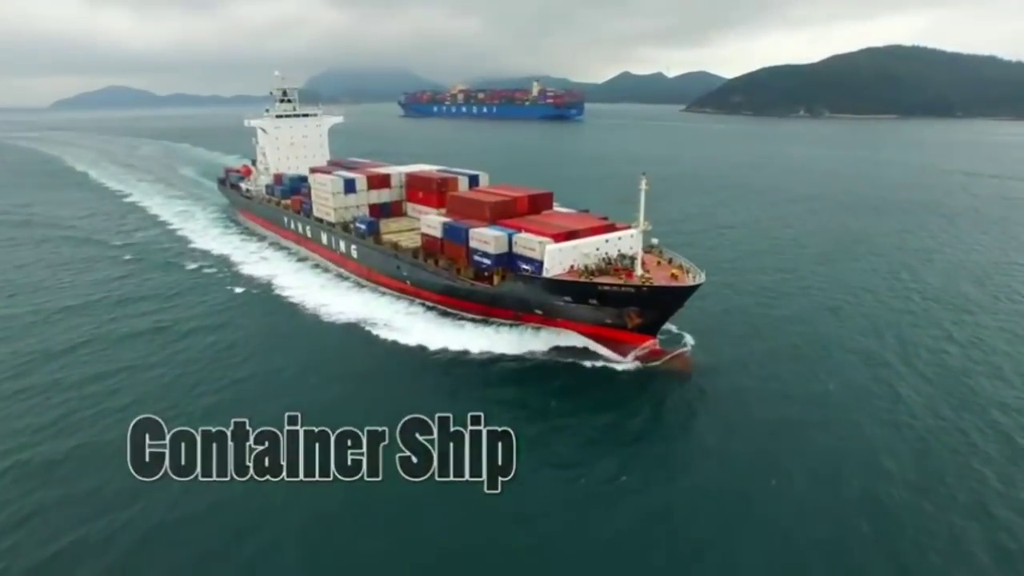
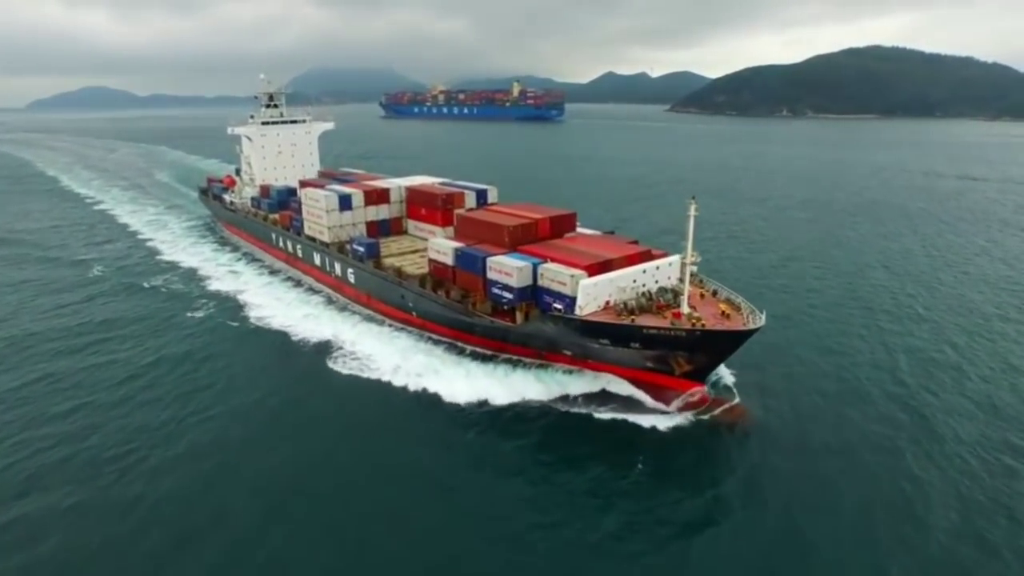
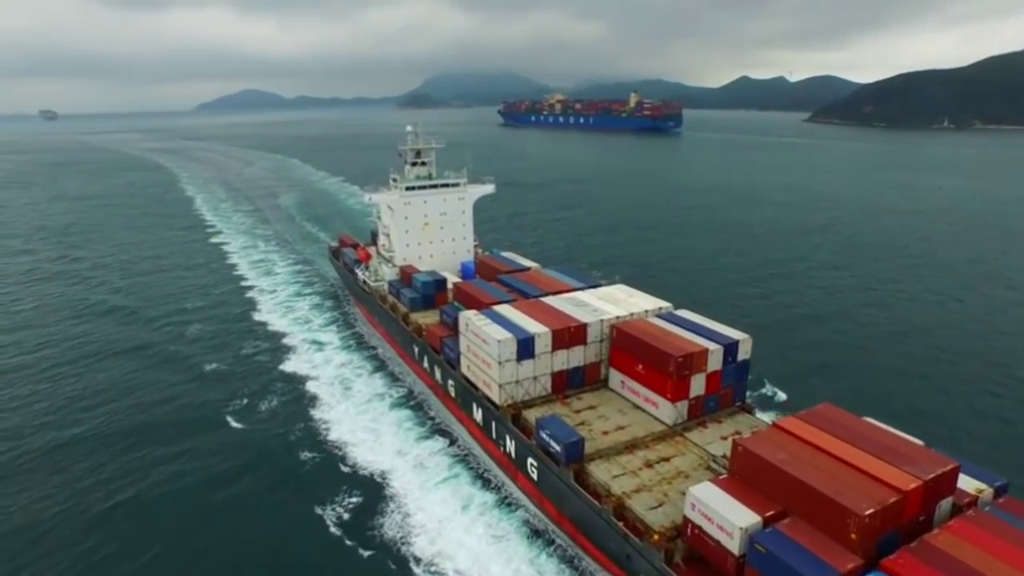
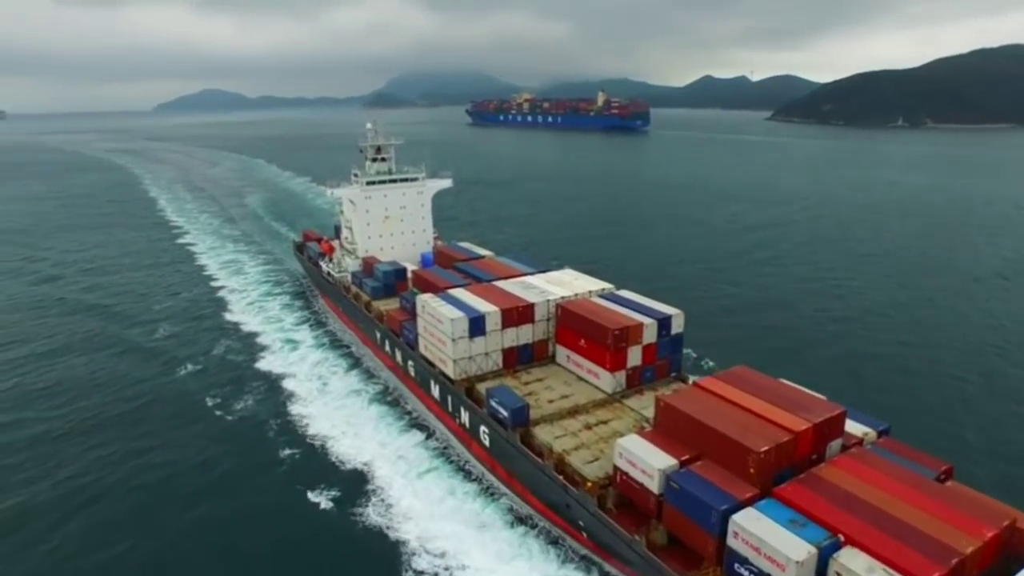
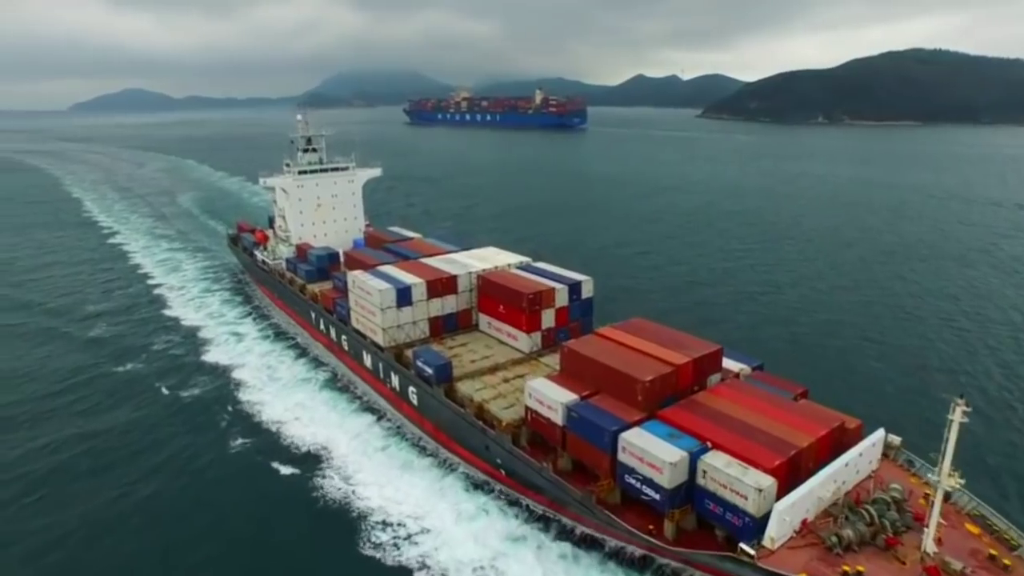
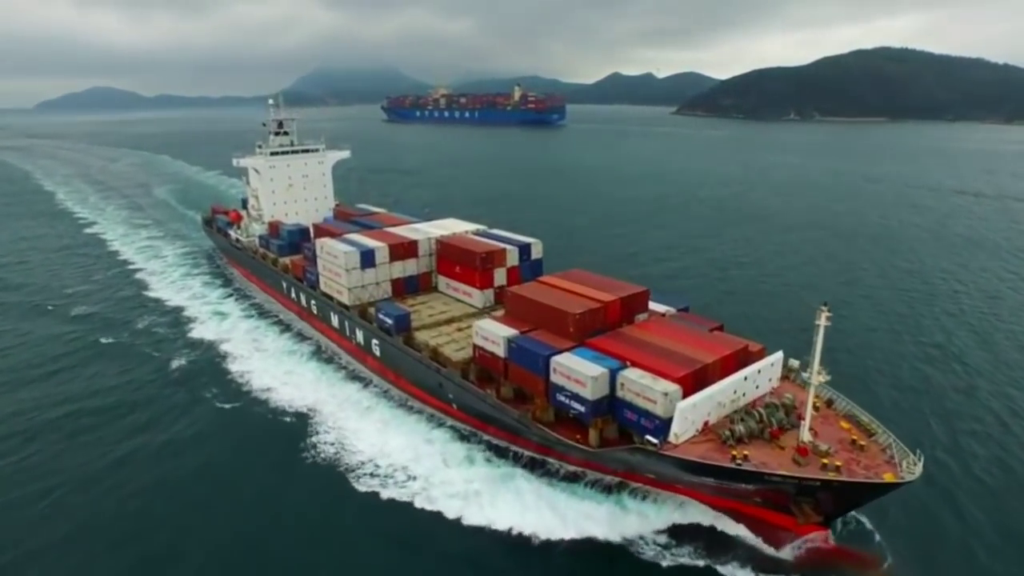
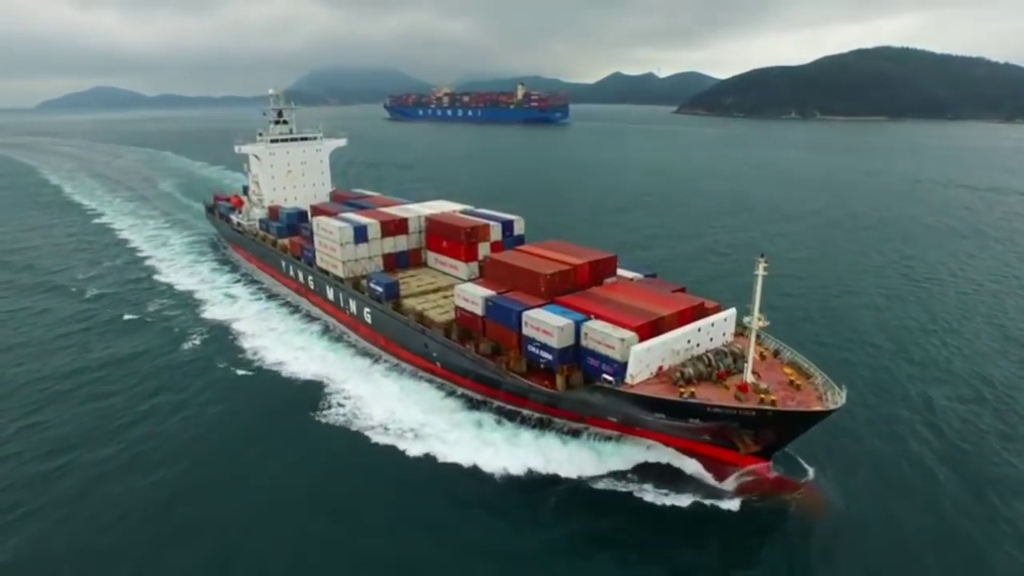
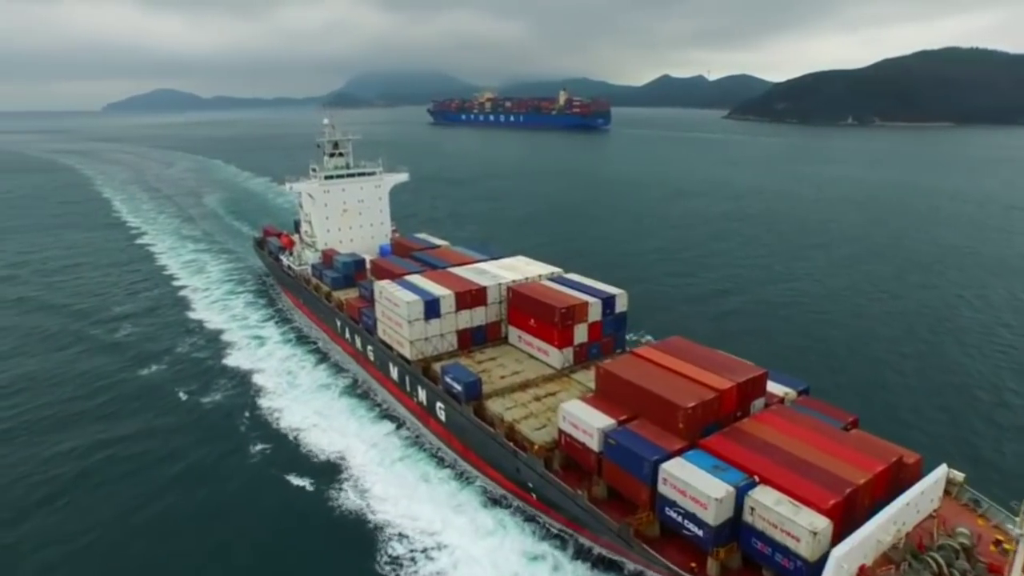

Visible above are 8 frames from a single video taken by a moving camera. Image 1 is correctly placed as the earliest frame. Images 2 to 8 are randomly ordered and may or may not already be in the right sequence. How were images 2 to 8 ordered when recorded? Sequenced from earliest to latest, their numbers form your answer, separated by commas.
2, 7, 6, 5, 8, 4, 3
